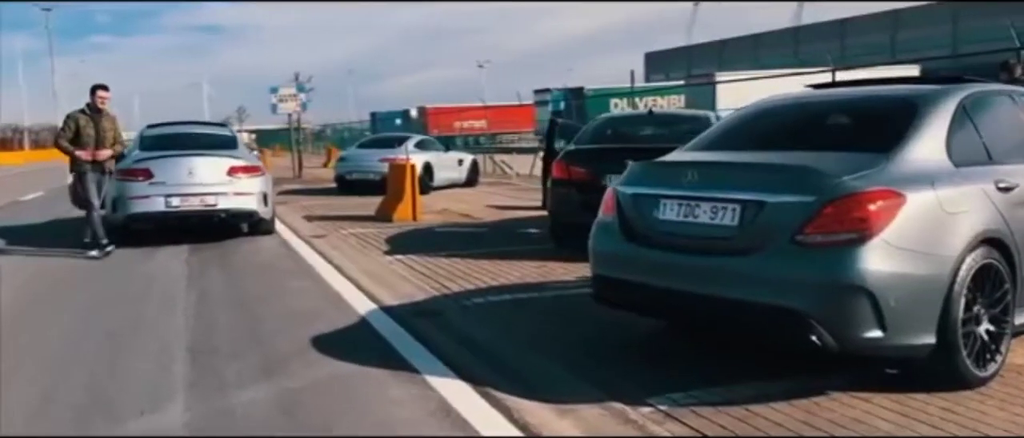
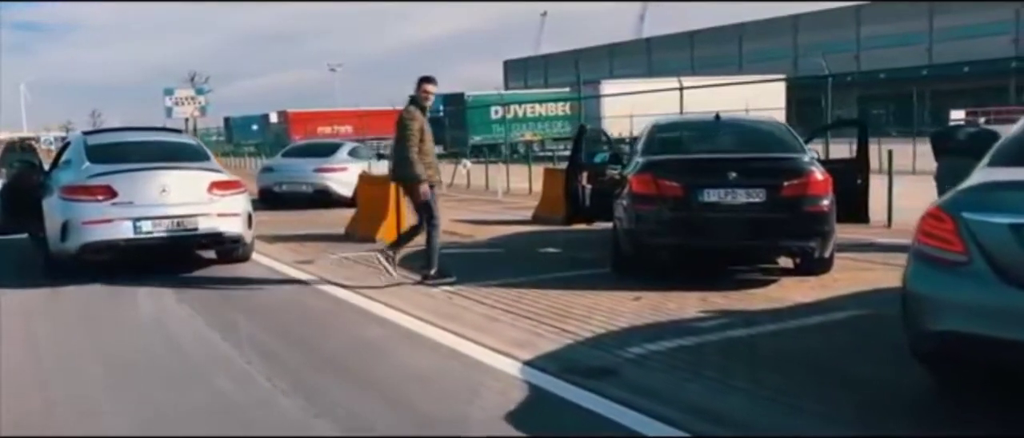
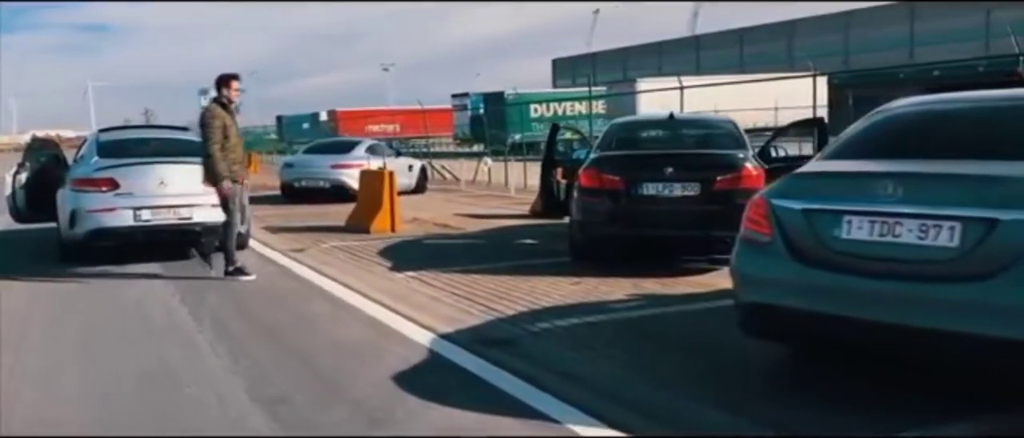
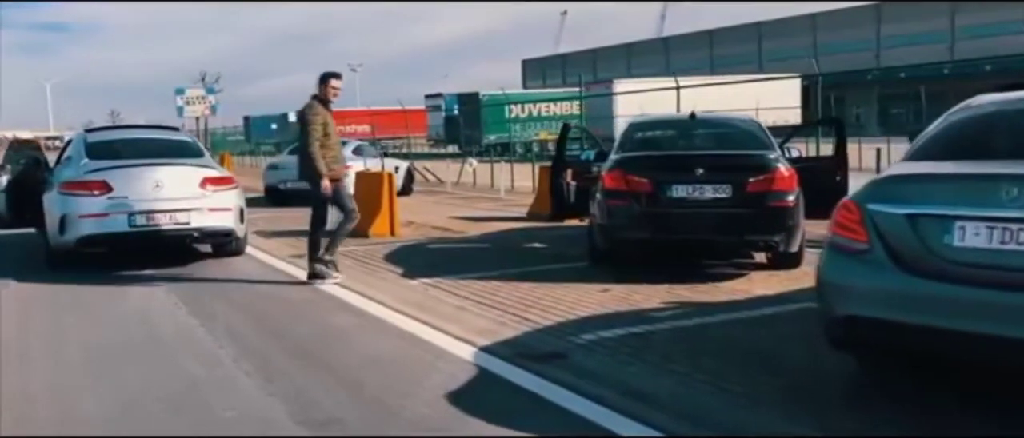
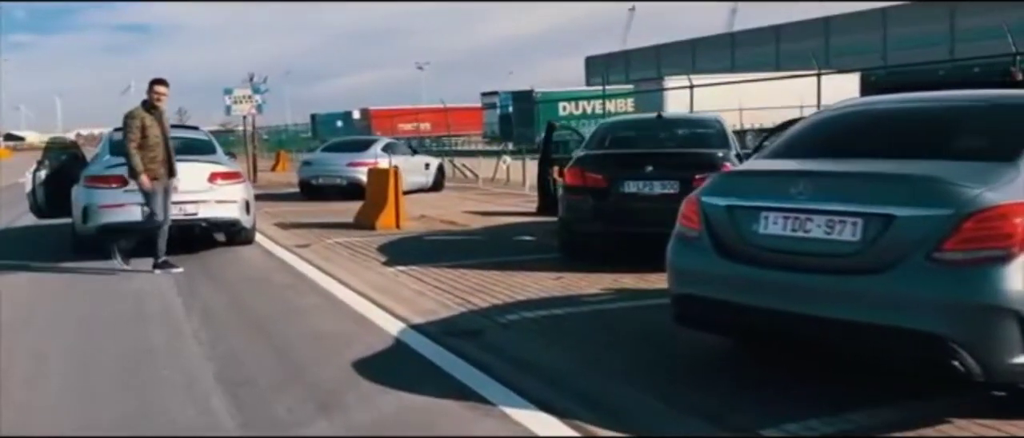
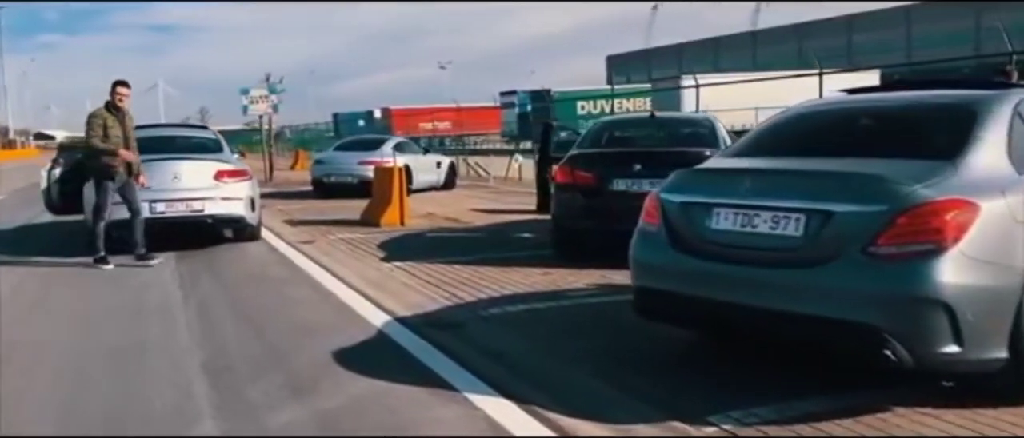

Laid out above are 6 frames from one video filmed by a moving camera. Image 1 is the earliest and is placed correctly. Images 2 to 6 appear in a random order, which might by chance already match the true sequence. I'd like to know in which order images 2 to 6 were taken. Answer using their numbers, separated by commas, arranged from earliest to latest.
6, 5, 3, 4, 2
